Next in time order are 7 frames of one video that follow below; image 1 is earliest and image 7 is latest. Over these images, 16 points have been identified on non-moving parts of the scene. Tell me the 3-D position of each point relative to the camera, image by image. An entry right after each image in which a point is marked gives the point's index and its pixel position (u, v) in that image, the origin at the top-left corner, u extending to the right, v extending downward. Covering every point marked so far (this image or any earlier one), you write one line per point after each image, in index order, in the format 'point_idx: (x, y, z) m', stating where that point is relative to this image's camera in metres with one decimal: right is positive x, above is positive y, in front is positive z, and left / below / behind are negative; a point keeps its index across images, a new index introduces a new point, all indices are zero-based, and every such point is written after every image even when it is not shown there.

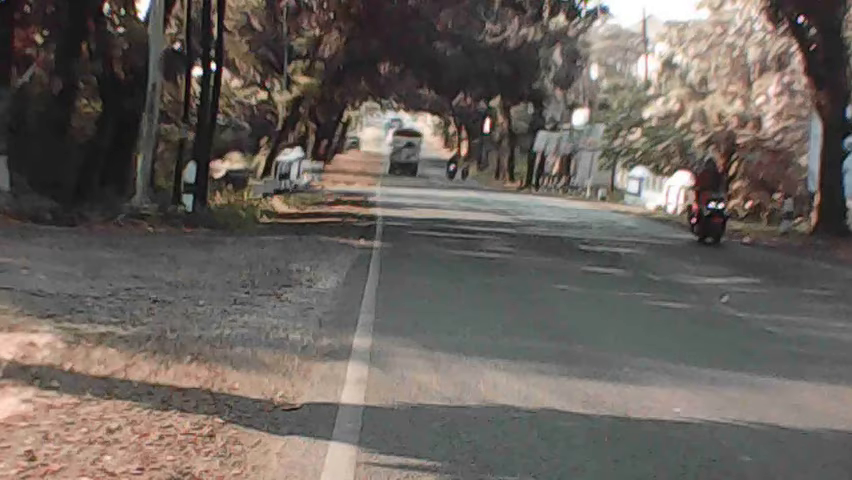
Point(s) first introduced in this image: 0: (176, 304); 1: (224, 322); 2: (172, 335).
0: (-2.8, -0.7, +12.9) m
1: (-2.0, -0.8, +11.9) m
2: (-2.3, -0.9, +10.7) m
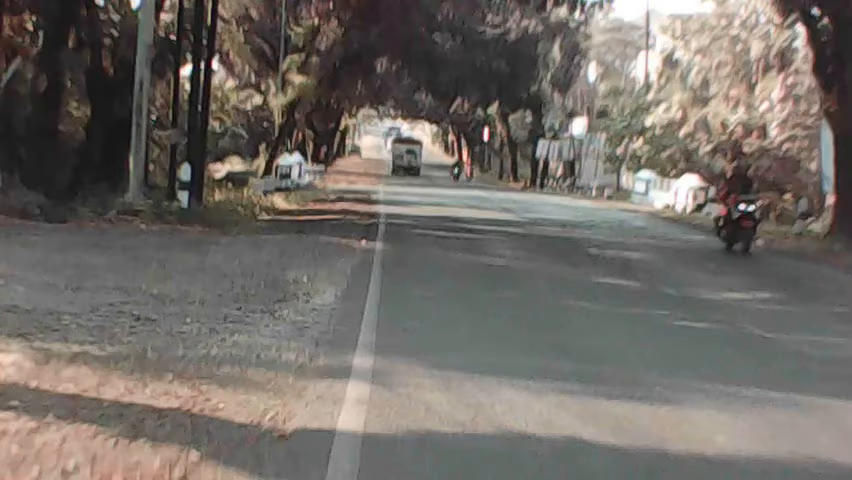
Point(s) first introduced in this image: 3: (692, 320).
0: (-2.7, -0.7, +12.0) m
1: (-2.0, -0.9, +10.9) m
2: (-2.3, -0.9, +9.8) m
3: (+3.2, -0.9, +14.0) m
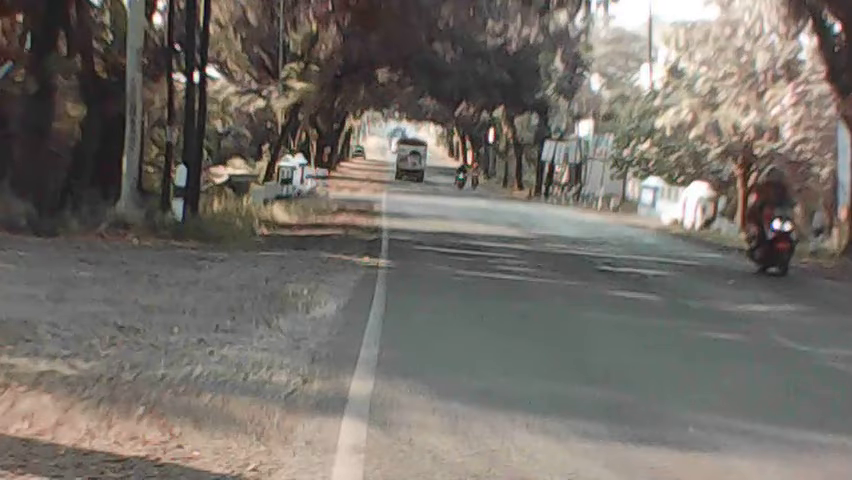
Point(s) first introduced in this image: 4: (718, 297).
0: (-2.6, -0.9, +11.0) m
1: (-1.9, -1.0, +10.0) m
2: (-2.2, -1.0, +8.8) m
3: (+3.2, -1.1, +13.1) m
4: (+4.5, -0.9, +18.3) m
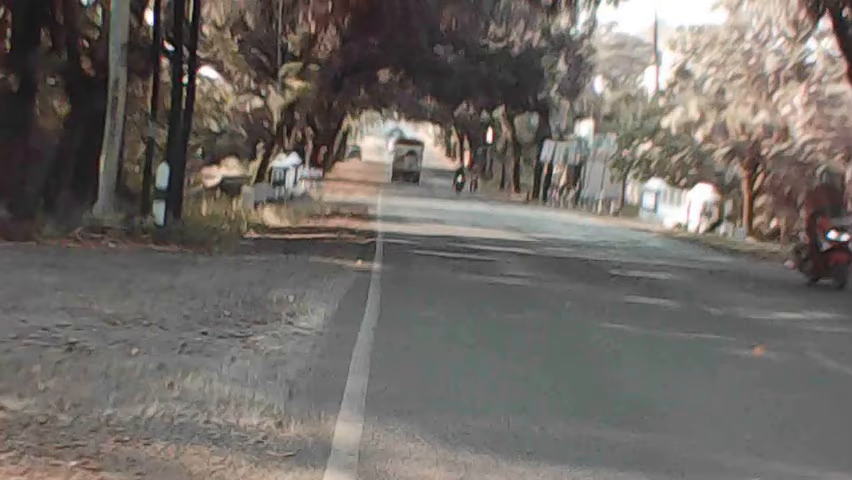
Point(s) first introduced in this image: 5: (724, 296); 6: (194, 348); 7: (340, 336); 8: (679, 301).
0: (-2.6, -1.0, +9.5) m
1: (-1.9, -1.1, +8.5) m
2: (-2.2, -1.1, +7.3) m
3: (+3.2, -1.2, +11.6) m
4: (+4.5, -1.0, +16.9) m
5: (+4.8, -0.9, +18.9) m
6: (-2.0, -1.0, +10.3) m
7: (-0.9, -1.0, +11.4) m
8: (+3.6, -0.9, +16.9) m
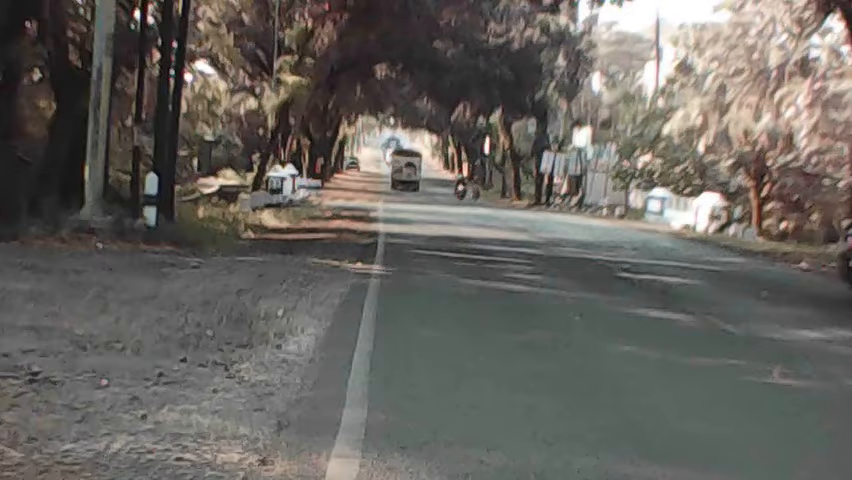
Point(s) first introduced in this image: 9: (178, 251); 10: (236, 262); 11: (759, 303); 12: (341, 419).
0: (-2.6, -1.0, +8.6) m
1: (-1.9, -1.1, +7.5) m
2: (-2.2, -1.2, +6.4) m
3: (+3.3, -1.2, +10.6) m
4: (+4.5, -1.0, +15.9) m
5: (+4.8, -0.9, +18.0) m
6: (-2.0, -1.0, +9.4) m
7: (-0.8, -1.0, +10.4) m
8: (+3.7, -0.9, +15.9) m
9: (-4.1, -0.2, +19.8) m
10: (-3.1, -0.3, +19.4) m
11: (+5.0, -0.9, +17.7) m
12: (-0.5, -1.2, +7.8) m
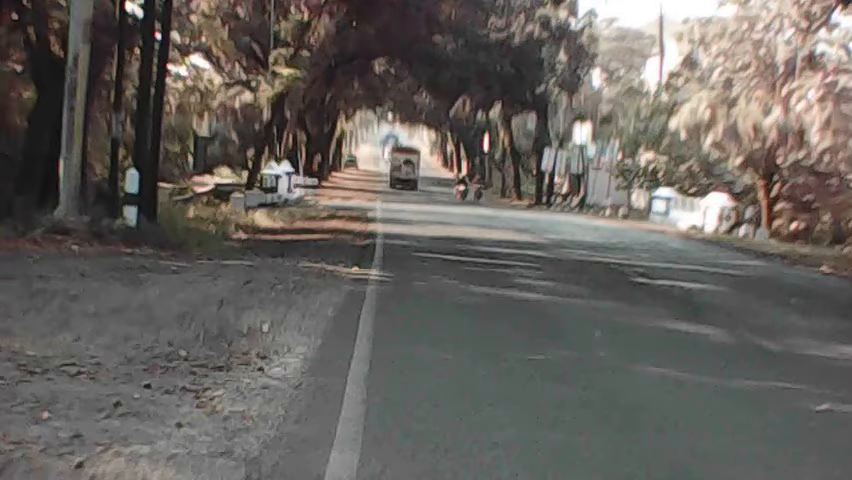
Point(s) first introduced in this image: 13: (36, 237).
0: (-2.6, -1.1, +7.1) m
1: (-1.9, -1.2, +6.0) m
2: (-2.1, -1.2, +4.9) m
3: (+3.3, -1.3, +9.2) m
4: (+4.6, -1.1, +14.4) m
5: (+4.8, -1.0, +16.5) m
6: (-2.0, -1.1, +7.9) m
7: (-0.8, -1.1, +8.9) m
8: (+3.7, -1.0, +14.4) m
9: (-4.1, -0.2, +18.3) m
10: (-3.1, -0.4, +17.9) m
11: (+5.1, -1.0, +16.2) m
12: (-0.5, -1.2, +6.3) m
13: (-6.0, +0.1, +18.0) m
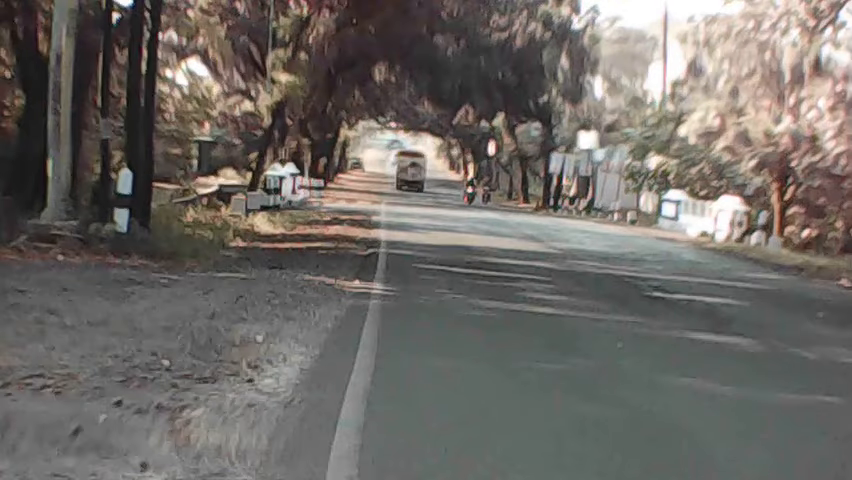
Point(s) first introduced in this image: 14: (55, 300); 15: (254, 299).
0: (-2.5, -1.2, +6.1) m
1: (-1.8, -1.3, +5.0) m
2: (-2.1, -1.3, +3.9) m
3: (+3.4, -1.4, +8.1) m
4: (+4.7, -1.2, +13.4) m
5: (+4.9, -1.2, +15.4) m
6: (-1.9, -1.2, +6.9) m
7: (-0.7, -1.2, +7.9) m
8: (+3.8, -1.2, +13.4) m
9: (-4.0, -0.4, +17.3) m
10: (-3.0, -0.5, +16.8) m
11: (+5.1, -1.2, +15.2) m
12: (-0.5, -1.3, +5.3) m
13: (-5.9, -0.1, +17.0) m
14: (-3.9, -0.6, +12.4) m
15: (-2.1, -0.7, +14.2) m
